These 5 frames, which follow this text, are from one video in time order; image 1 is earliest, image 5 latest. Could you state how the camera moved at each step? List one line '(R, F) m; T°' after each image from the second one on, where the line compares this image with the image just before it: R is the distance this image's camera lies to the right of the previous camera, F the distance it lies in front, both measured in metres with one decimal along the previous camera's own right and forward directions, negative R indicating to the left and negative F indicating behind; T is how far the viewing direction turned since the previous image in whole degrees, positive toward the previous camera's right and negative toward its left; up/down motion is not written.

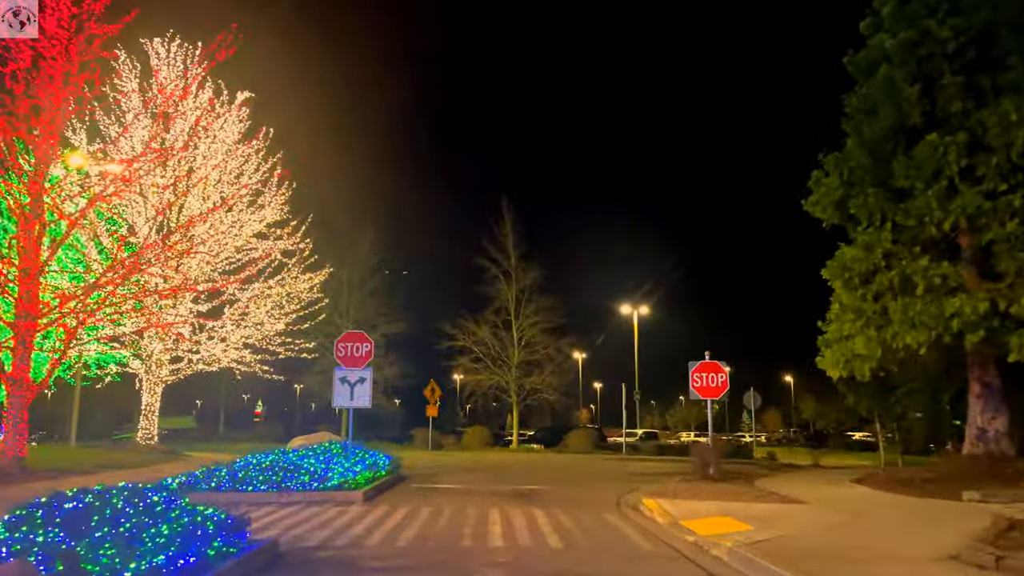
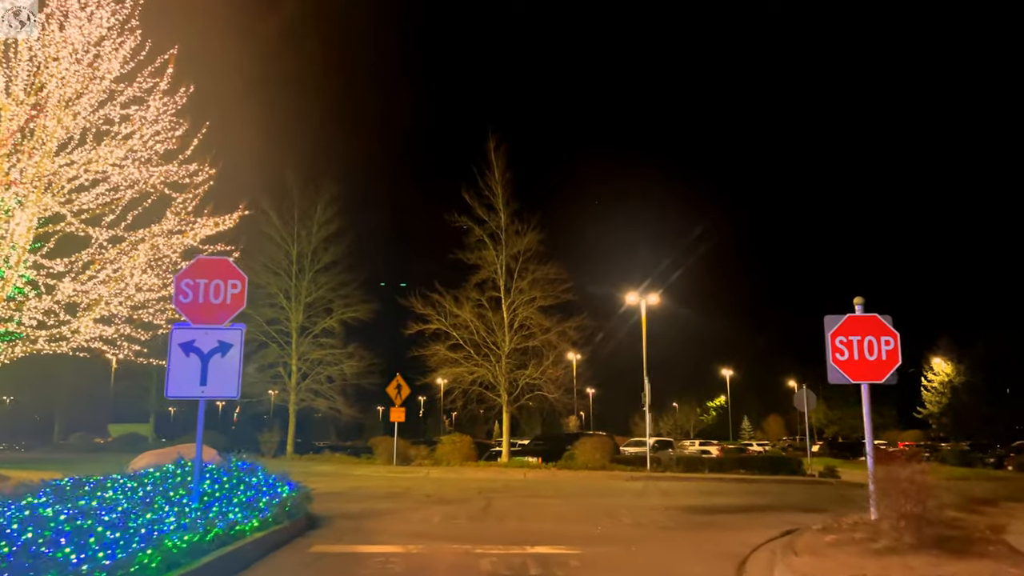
(-0.1, +8.4) m; +1°
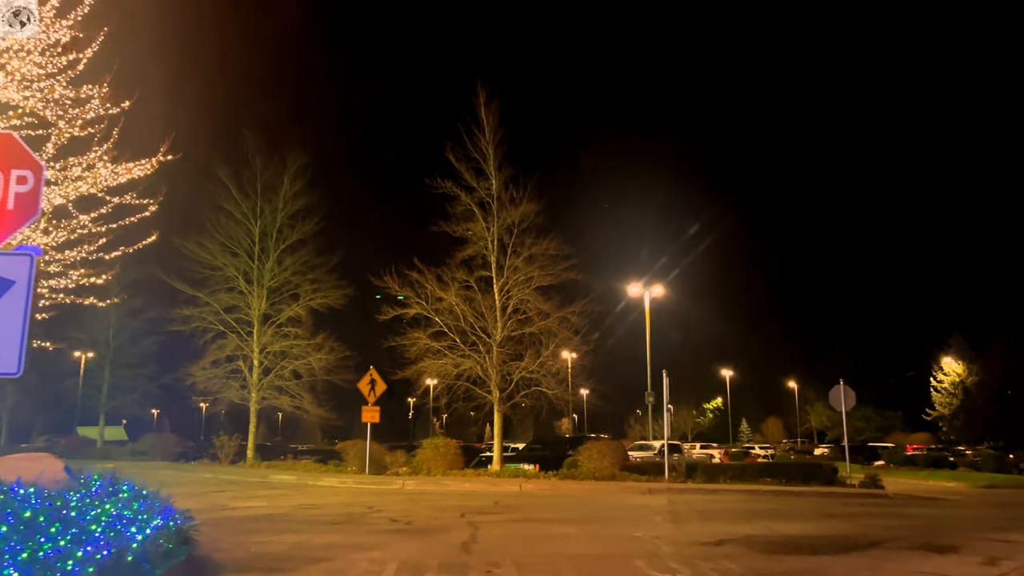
(0.0, +4.2) m; +1°
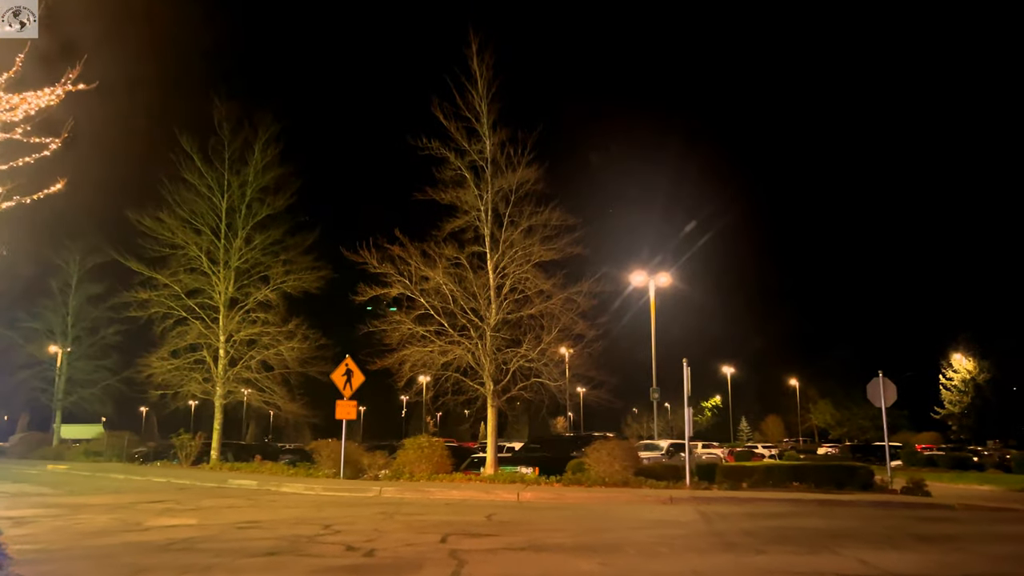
(0.0, +3.2) m; 0°
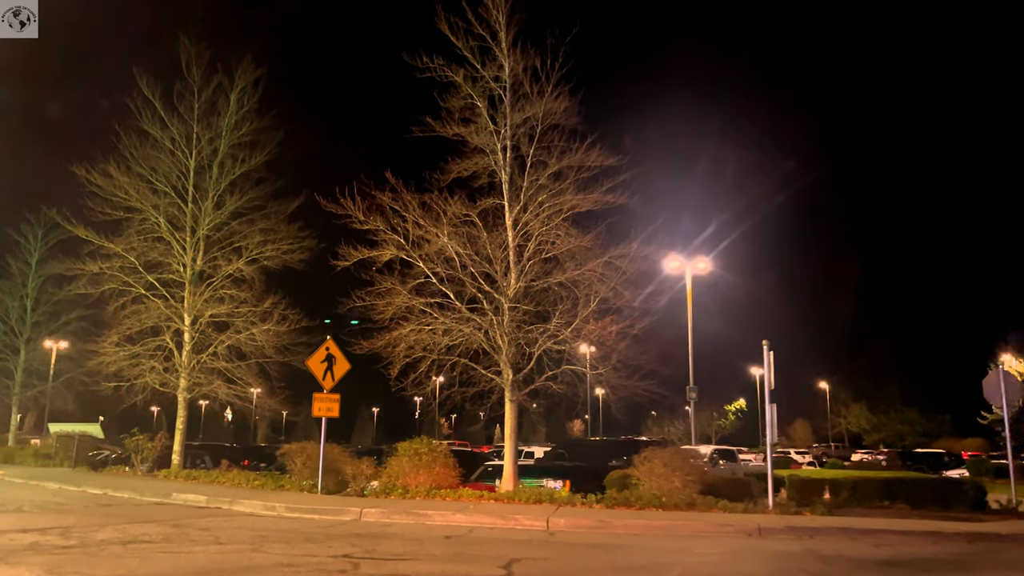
(-0.2, +4.7) m; -1°
